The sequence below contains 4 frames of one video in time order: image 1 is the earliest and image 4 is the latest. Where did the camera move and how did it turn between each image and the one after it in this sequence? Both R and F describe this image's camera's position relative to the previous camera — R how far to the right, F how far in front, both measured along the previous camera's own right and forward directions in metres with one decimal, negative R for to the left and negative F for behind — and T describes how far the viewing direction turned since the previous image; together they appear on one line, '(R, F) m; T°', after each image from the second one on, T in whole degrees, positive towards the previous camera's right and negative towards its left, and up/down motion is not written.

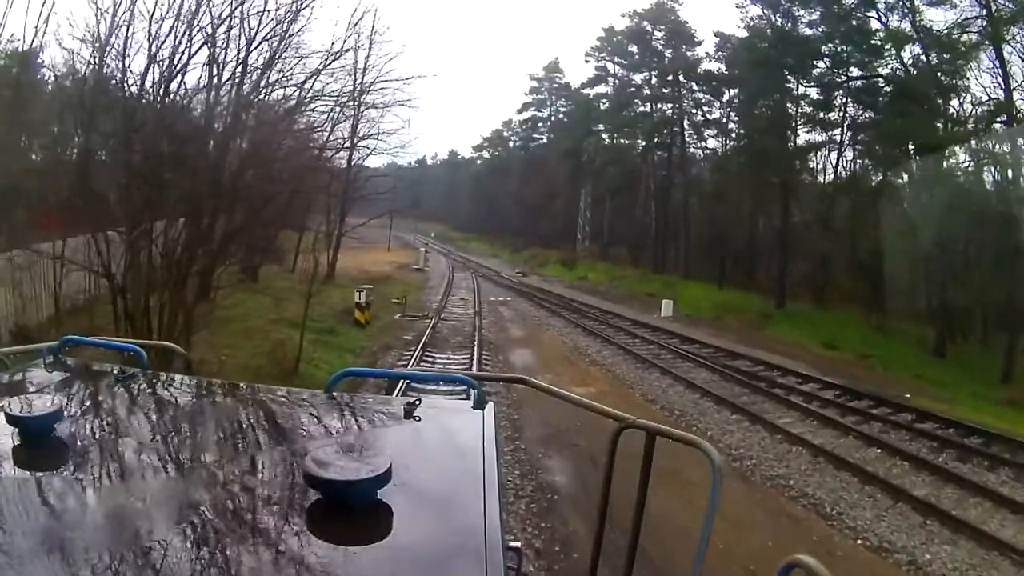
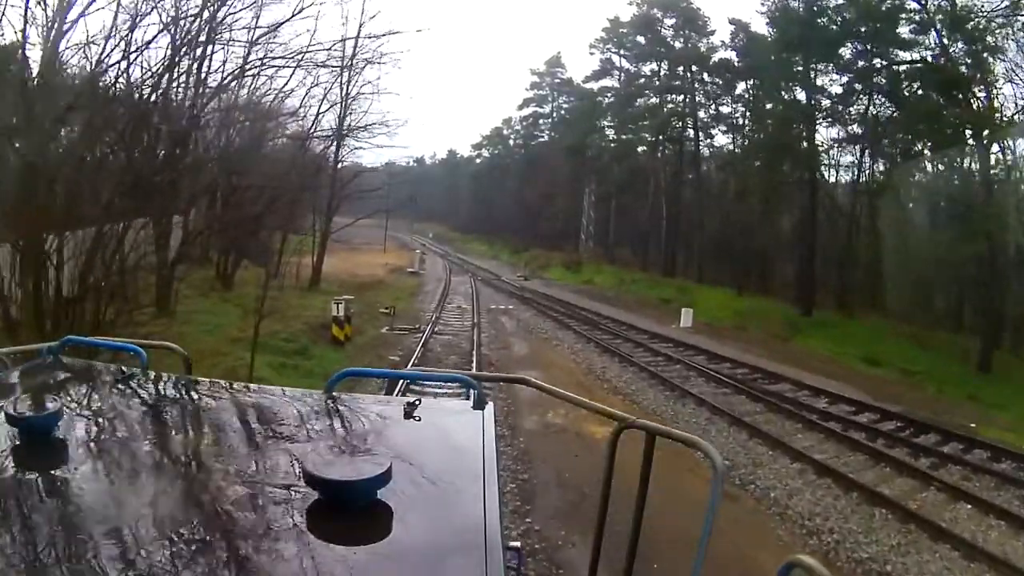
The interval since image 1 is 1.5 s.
(0.0, +1.2) m; 0°
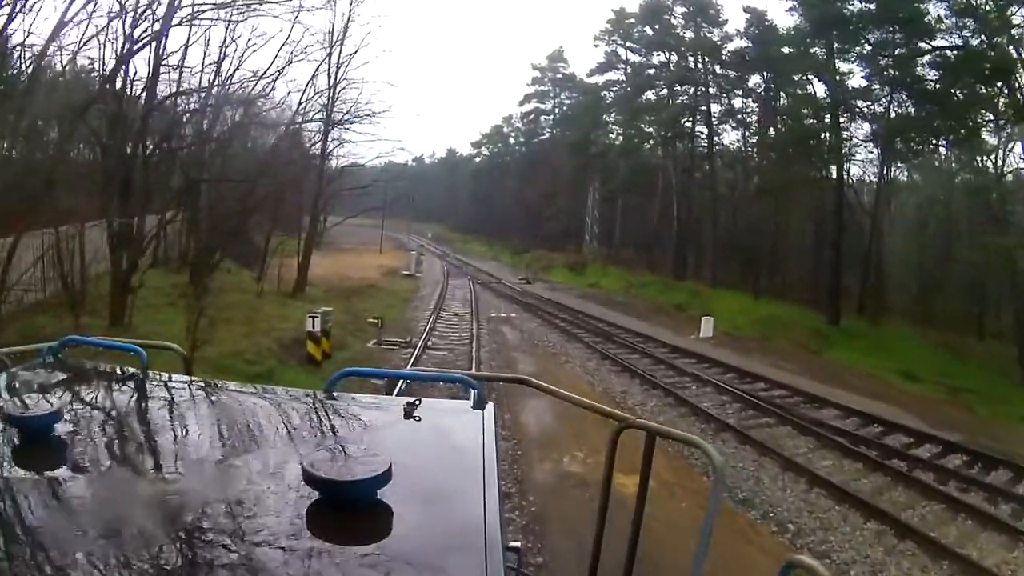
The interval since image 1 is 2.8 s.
(0.0, +1.0) m; 0°
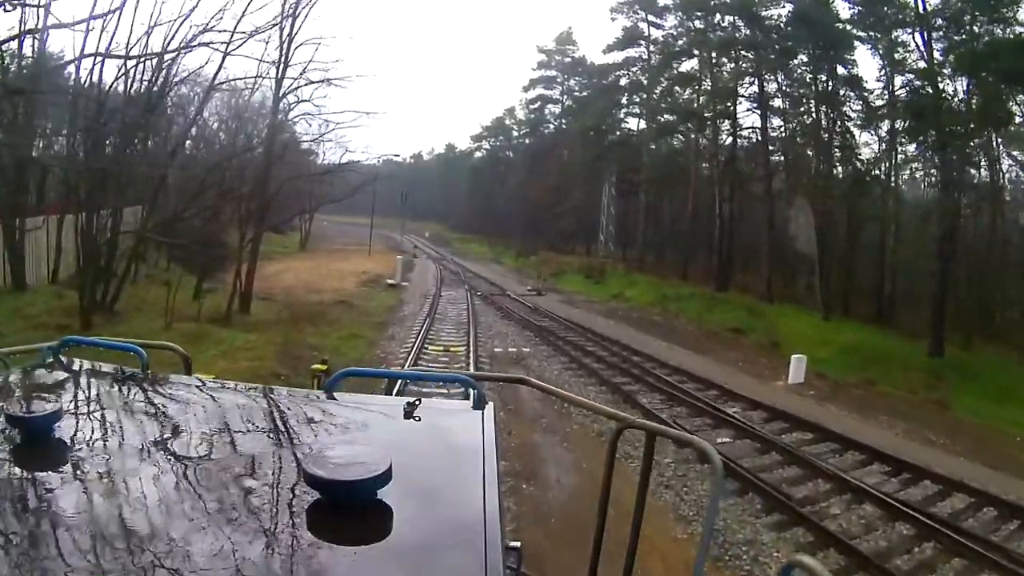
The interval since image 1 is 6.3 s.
(-0.1, +3.0) m; 0°
